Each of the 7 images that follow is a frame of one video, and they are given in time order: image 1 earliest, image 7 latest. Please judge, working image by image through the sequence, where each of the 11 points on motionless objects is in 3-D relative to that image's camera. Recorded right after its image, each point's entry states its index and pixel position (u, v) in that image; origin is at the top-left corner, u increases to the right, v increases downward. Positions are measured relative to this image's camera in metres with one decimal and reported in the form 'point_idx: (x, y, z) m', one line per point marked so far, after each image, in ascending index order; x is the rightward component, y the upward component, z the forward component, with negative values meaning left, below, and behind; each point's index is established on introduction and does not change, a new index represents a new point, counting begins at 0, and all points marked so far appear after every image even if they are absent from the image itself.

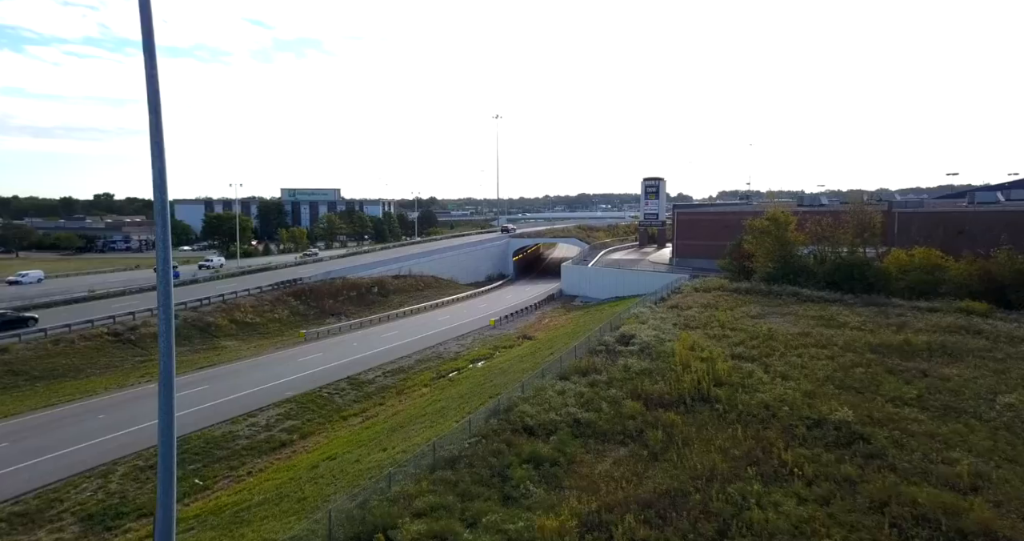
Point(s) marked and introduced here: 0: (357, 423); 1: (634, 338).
0: (-3.9, -3.9, +15.0) m
1: (+3.4, -1.9, +16.5) m
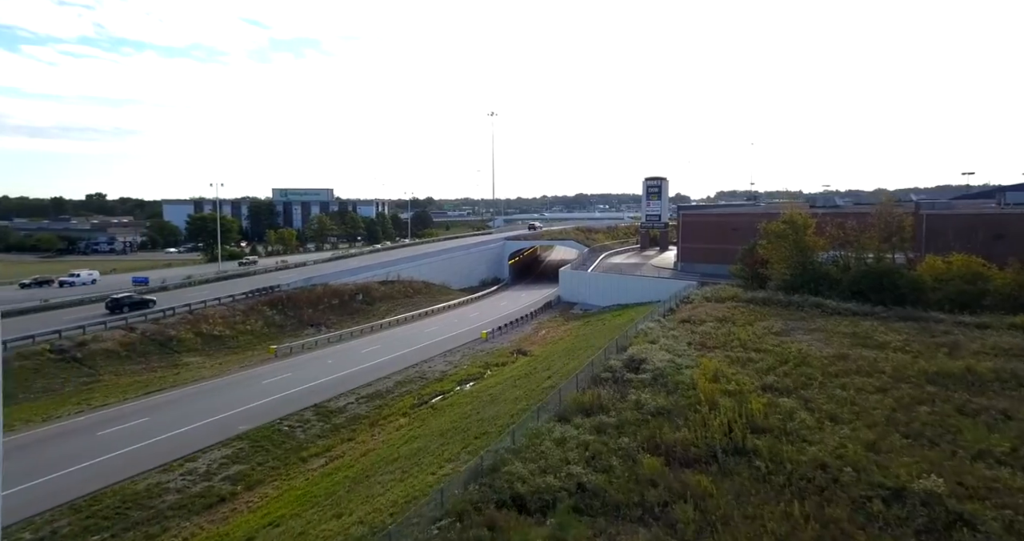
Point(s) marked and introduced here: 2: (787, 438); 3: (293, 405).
0: (-4.1, -4.2, +12.6) m
1: (+3.2, -2.2, +14.2) m
2: (+4.5, -2.7, +9.6) m
3: (-6.1, -3.7, +16.4) m
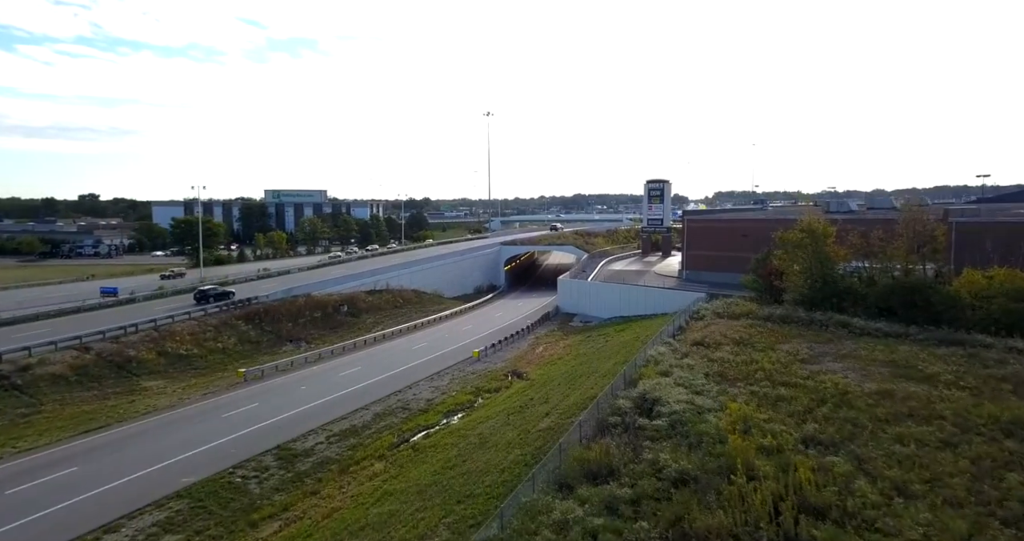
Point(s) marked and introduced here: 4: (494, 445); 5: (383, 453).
0: (-4.3, -4.7, +10.5) m
1: (+3.0, -2.7, +12.1) m
2: (+4.3, -3.2, +7.5) m
3: (-6.3, -4.3, +14.3) m
4: (-0.4, -3.9, +13.2) m
5: (-3.2, -4.4, +14.4) m
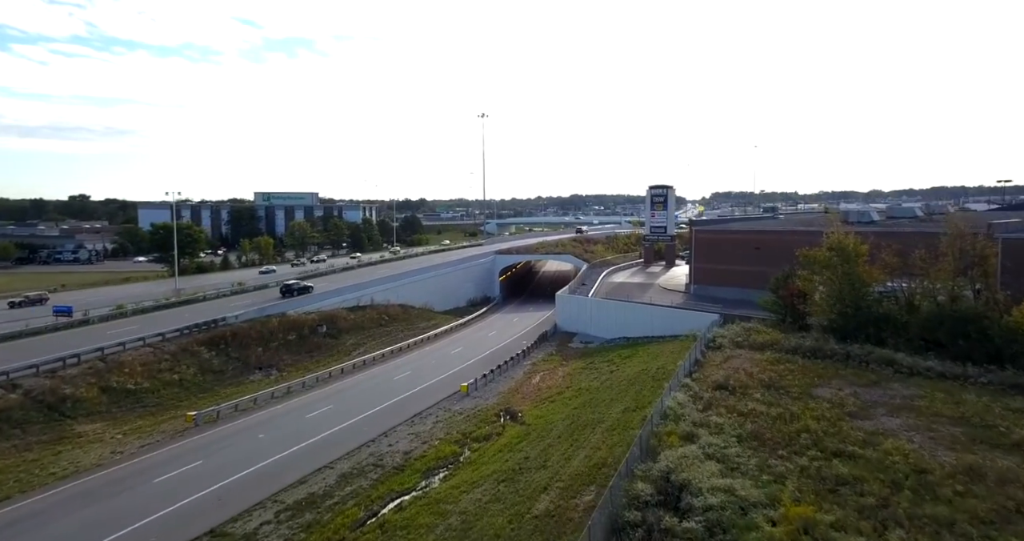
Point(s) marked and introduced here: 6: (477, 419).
0: (-4.5, -5.5, +7.8) m
1: (+2.8, -3.5, +9.4) m
2: (+4.1, -4.0, +4.8) m
3: (-6.5, -5.1, +11.6) m
4: (-0.6, -4.7, +10.6) m
5: (-3.4, -5.2, +11.7) m
6: (-1.1, -4.6, +18.5) m
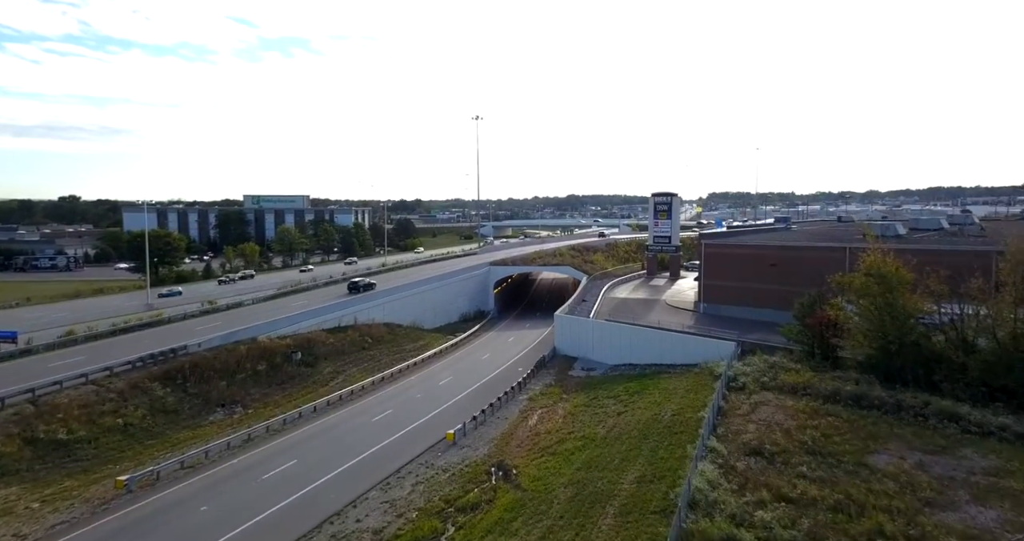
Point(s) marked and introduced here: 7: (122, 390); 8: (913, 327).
0: (-4.6, -6.4, +5.0) m
1: (+2.7, -4.4, +6.7) m
2: (+4.0, -4.9, +2.1) m
3: (-6.6, -6.0, +8.8) m
4: (-0.7, -5.6, +7.9) m
5: (-3.5, -6.1, +9.0) m
6: (-1.3, -5.5, +15.8) m
7: (-13.2, -4.1, +20.0) m
8: (+12.0, -1.7, +17.6) m
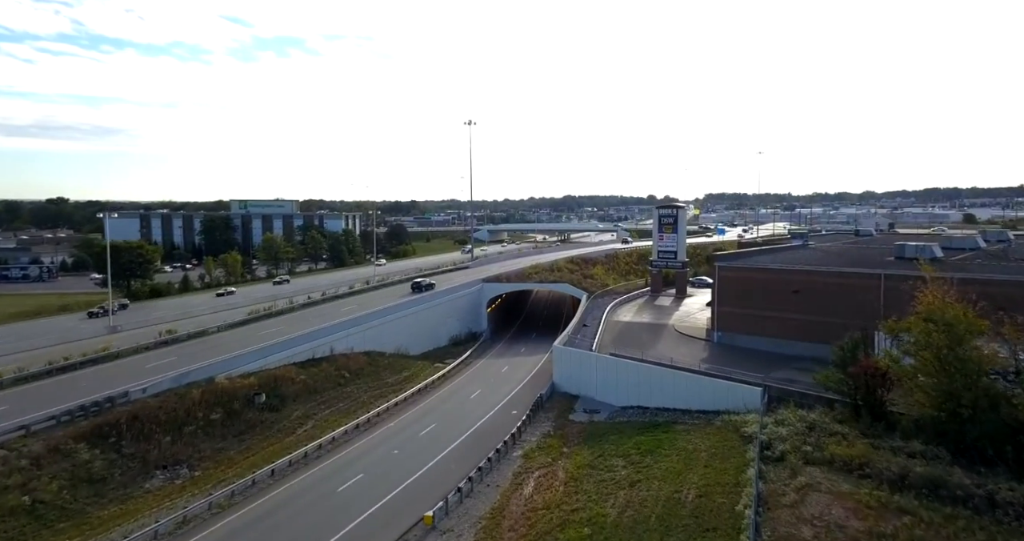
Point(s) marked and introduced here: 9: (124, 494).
0: (-4.7, -7.6, +1.8) m
1: (+2.6, -5.6, +3.5) m
2: (+3.9, -6.1, -1.0) m
3: (-6.8, -7.2, +5.6) m
4: (-0.9, -6.8, +4.7) m
5: (-3.7, -7.3, +5.8) m
6: (-1.5, -6.7, +12.6) m
7: (-13.4, -5.3, +16.7) m
8: (+11.8, -2.9, +14.5) m
9: (-11.2, -6.4, +17.2) m
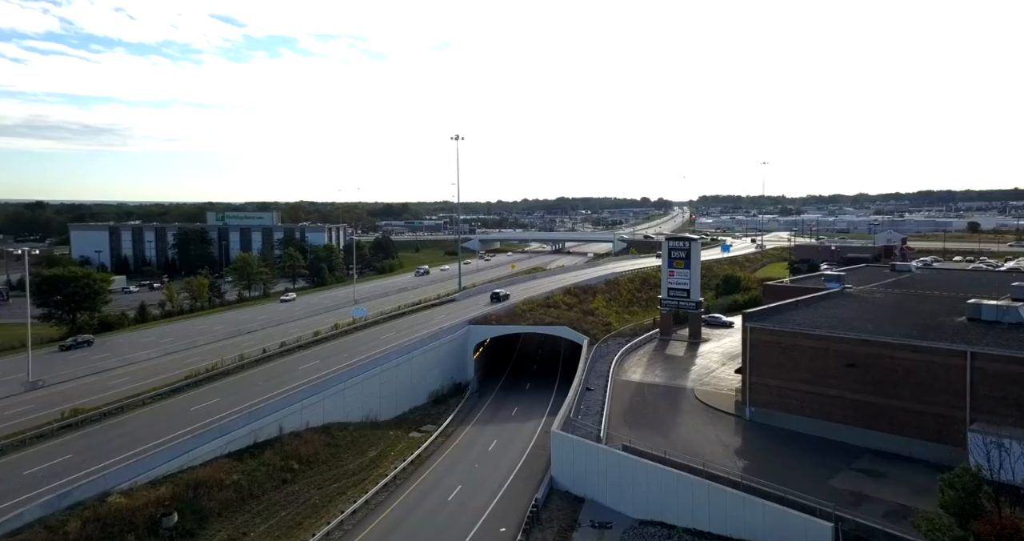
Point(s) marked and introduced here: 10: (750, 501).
0: (-4.9, -10.1, -3.6) m
1: (+2.4, -8.1, -1.8) m
2: (+3.8, -8.6, -6.3) m
3: (-7.0, -9.6, +0.2) m
4: (-1.1, -9.2, -0.7) m
5: (-3.9, -9.8, +0.4) m
6: (-1.8, -9.2, +7.3) m
7: (-13.7, -7.7, +11.2) m
8: (+11.5, -5.3, +9.3) m
9: (-11.5, -8.9, +11.7) m
10: (+6.8, -6.5, +16.2) m
